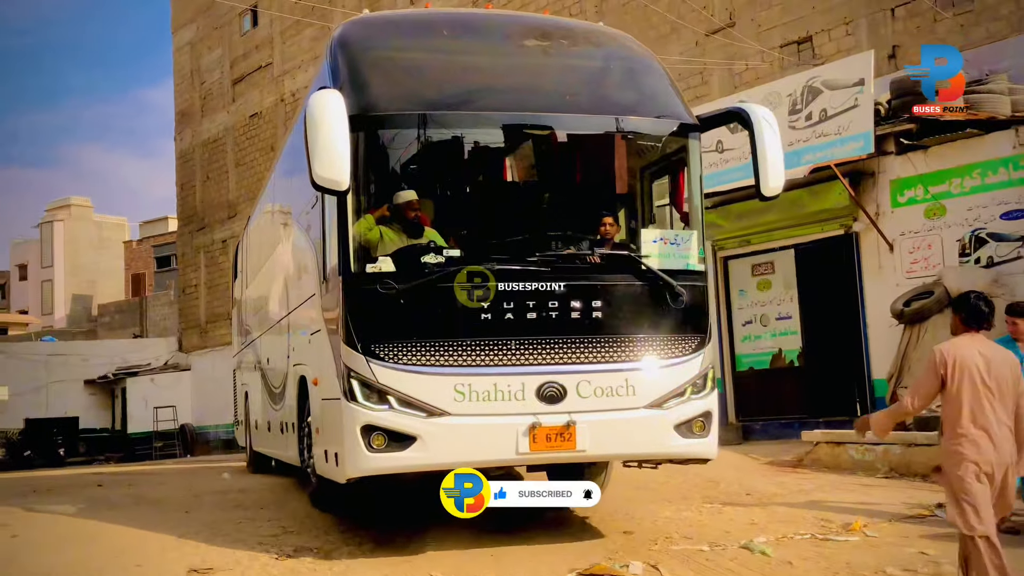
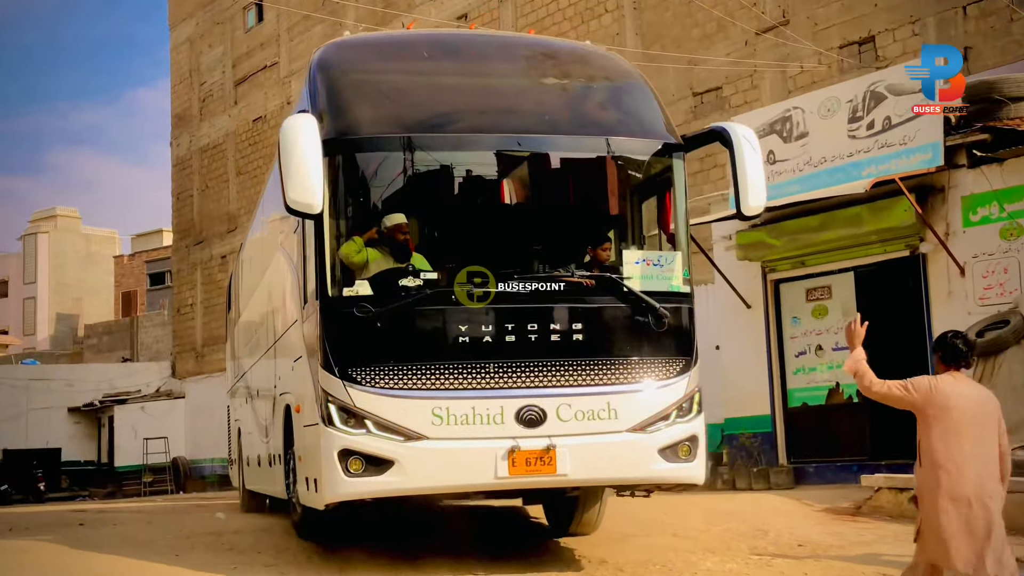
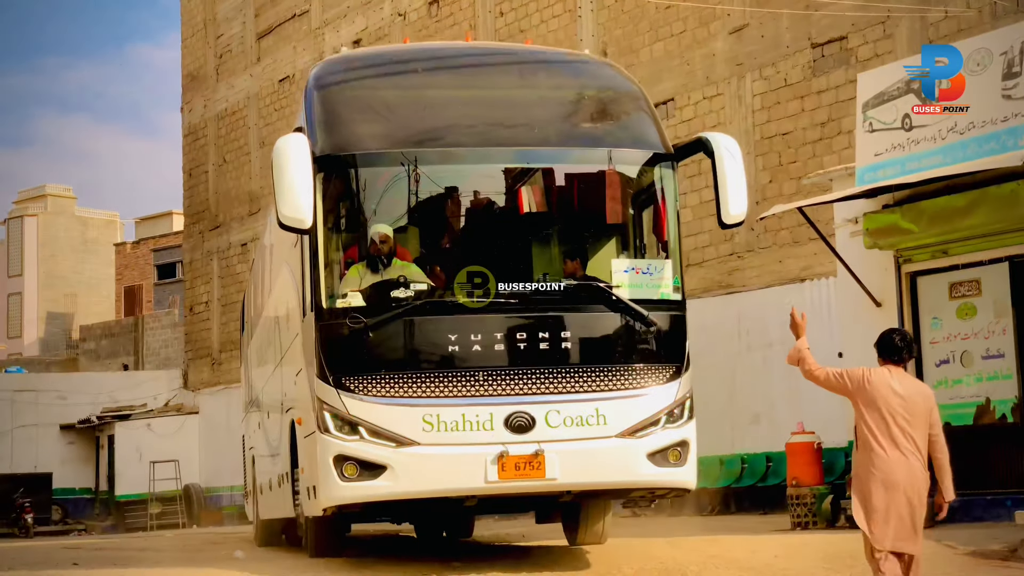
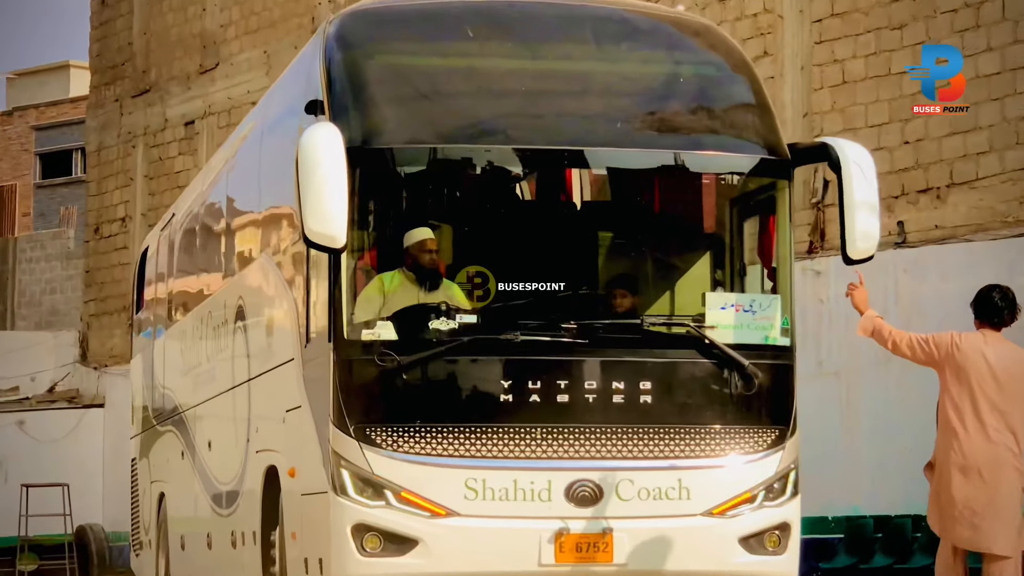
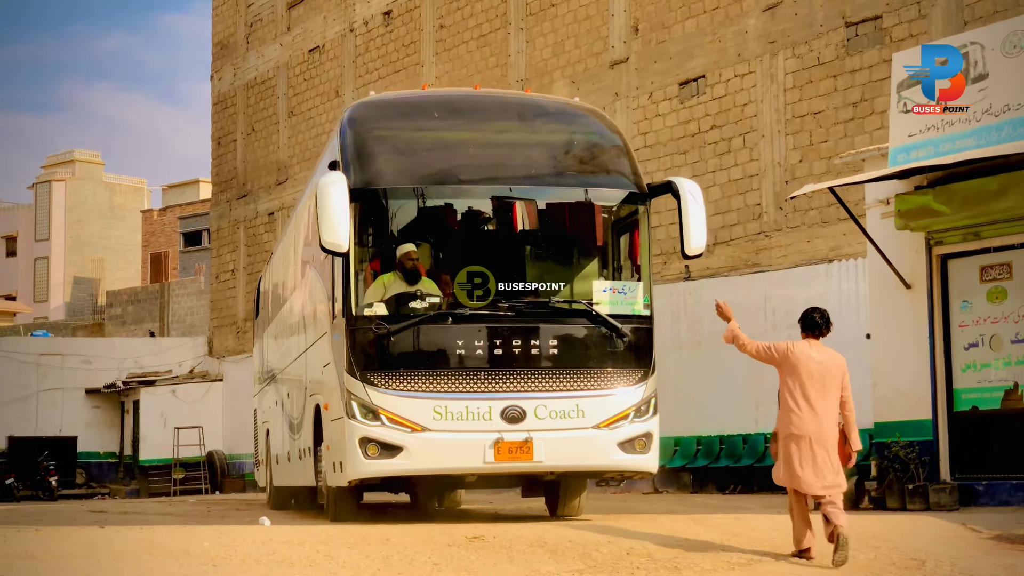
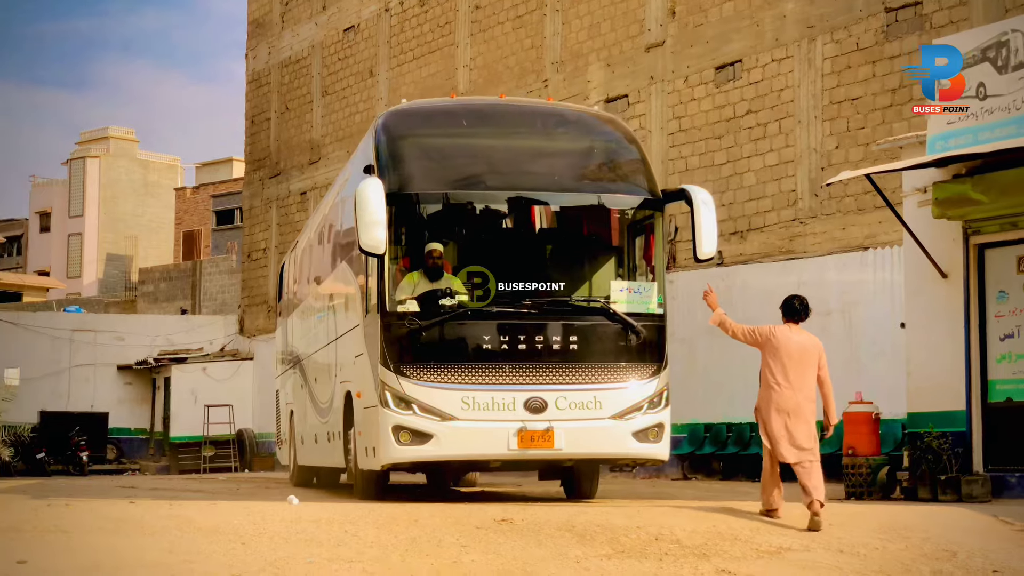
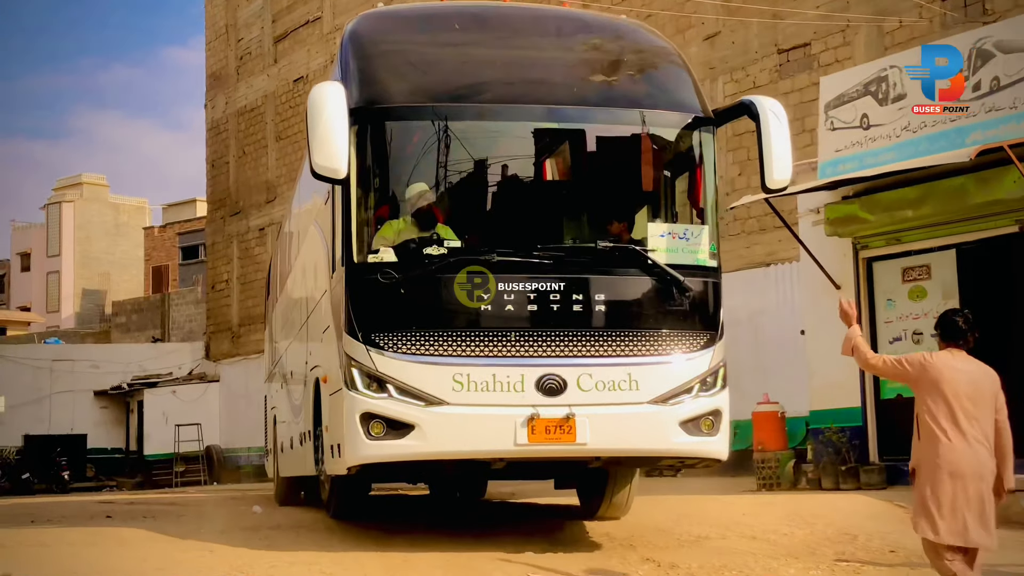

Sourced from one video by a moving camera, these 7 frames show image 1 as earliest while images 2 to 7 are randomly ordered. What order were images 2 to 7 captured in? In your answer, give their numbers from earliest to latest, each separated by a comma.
2, 7, 3, 5, 6, 4
